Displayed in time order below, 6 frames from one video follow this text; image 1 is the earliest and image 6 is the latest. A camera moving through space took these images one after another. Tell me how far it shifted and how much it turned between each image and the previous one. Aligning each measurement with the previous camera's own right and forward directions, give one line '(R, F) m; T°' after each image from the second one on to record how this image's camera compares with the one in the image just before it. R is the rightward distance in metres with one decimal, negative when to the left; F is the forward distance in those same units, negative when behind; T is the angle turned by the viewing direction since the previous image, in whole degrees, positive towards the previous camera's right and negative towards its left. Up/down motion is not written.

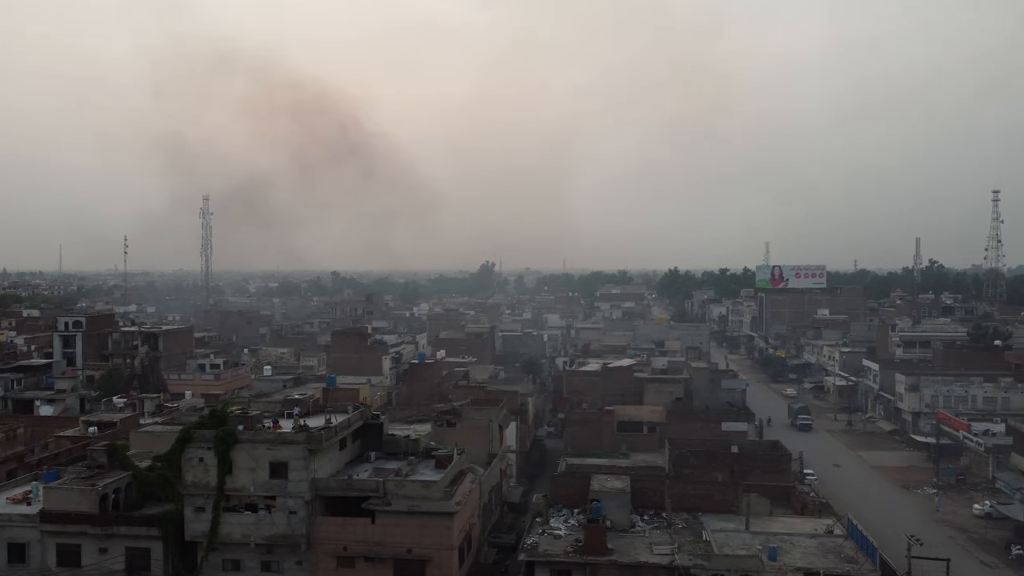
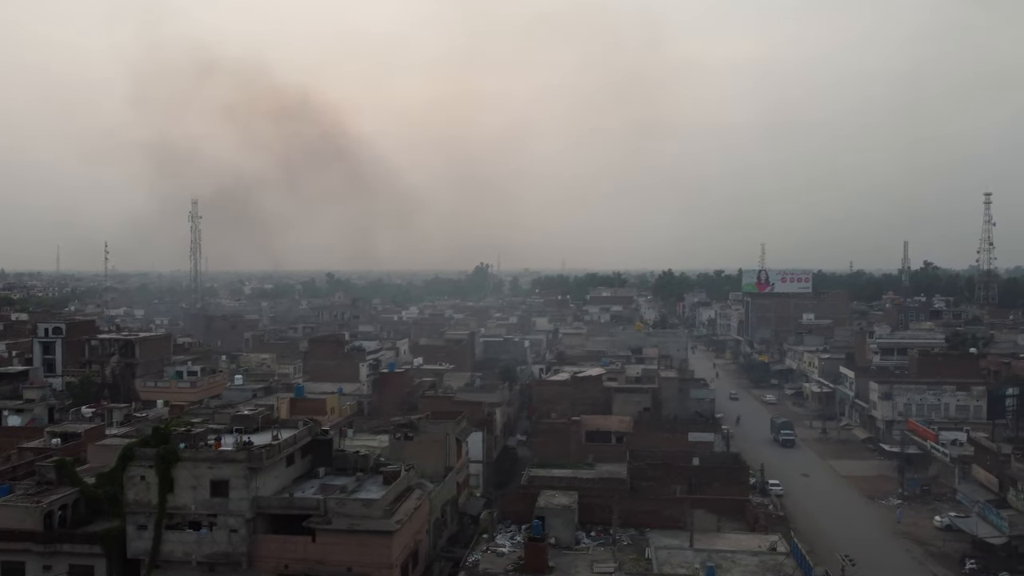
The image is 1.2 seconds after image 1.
(+1.0, 0.0) m; 0°
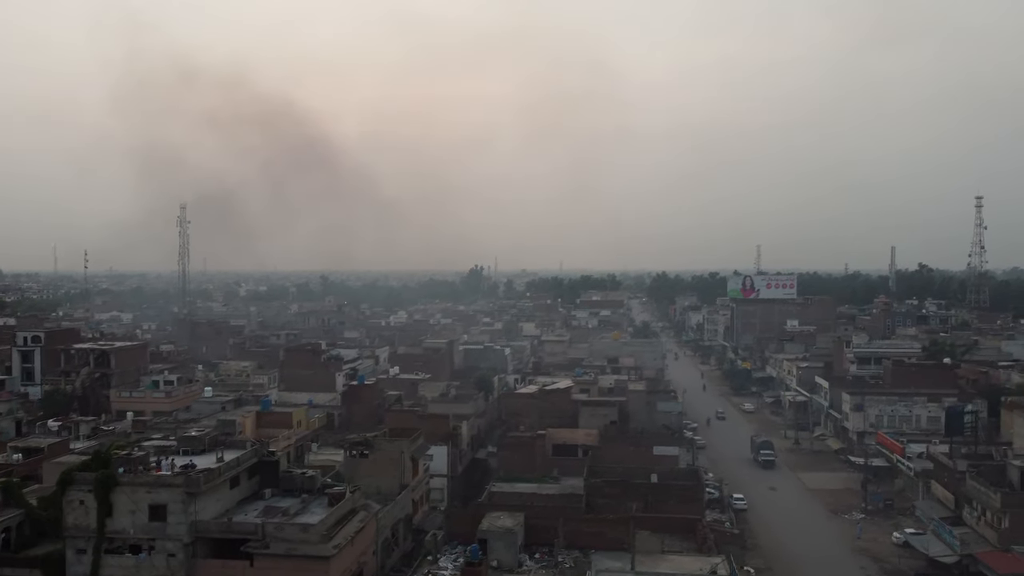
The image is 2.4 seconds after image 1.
(+1.0, 0.0) m; 0°
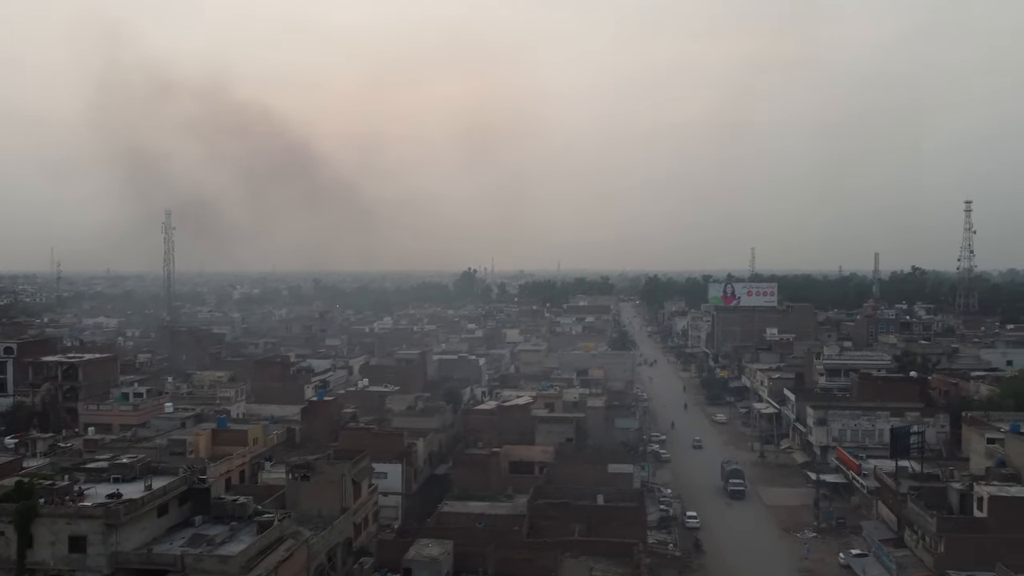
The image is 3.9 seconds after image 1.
(+1.3, 0.0) m; 0°
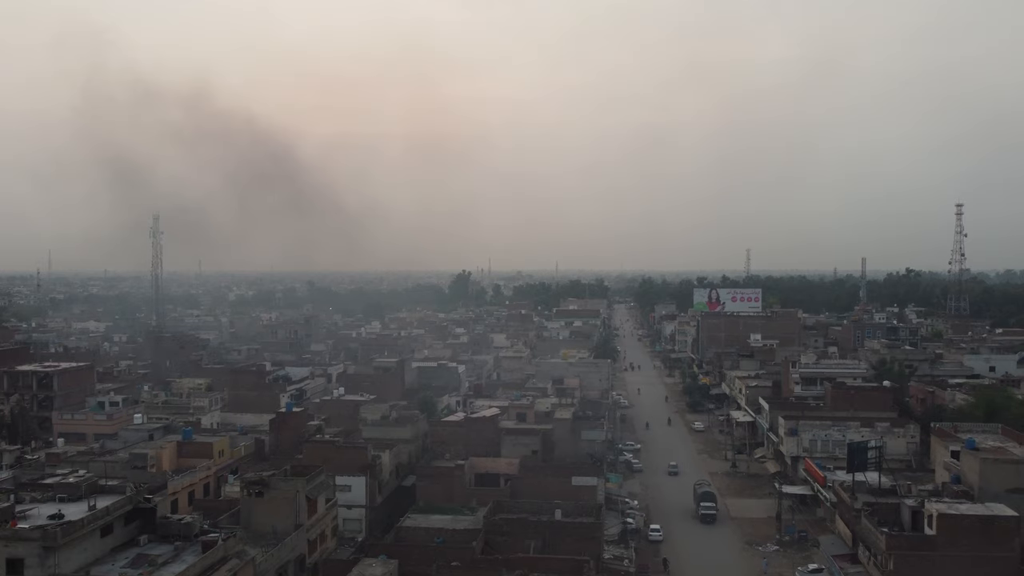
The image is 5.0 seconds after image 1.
(+1.0, 0.0) m; 0°
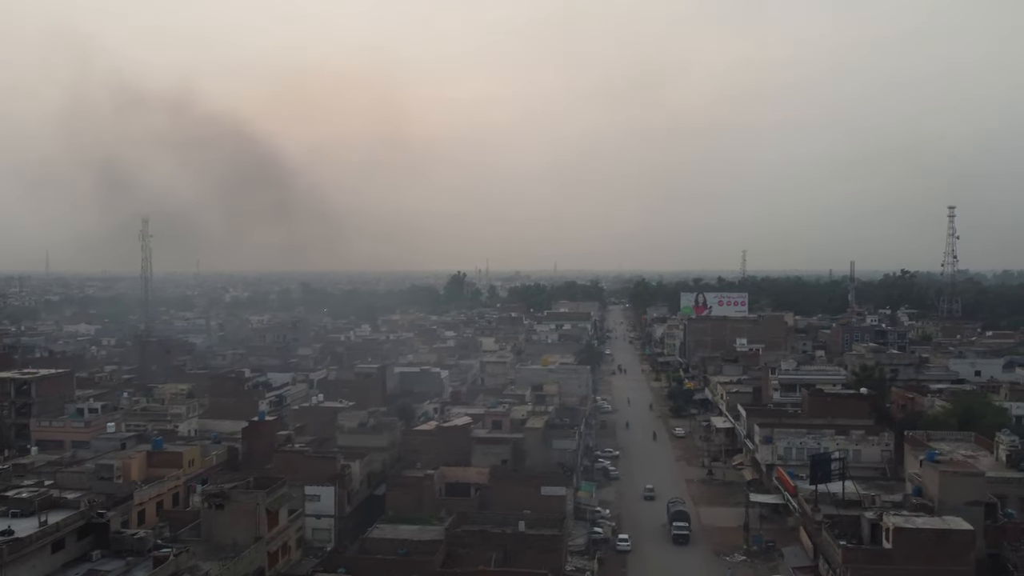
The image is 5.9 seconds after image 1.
(+0.9, 0.0) m; 0°
